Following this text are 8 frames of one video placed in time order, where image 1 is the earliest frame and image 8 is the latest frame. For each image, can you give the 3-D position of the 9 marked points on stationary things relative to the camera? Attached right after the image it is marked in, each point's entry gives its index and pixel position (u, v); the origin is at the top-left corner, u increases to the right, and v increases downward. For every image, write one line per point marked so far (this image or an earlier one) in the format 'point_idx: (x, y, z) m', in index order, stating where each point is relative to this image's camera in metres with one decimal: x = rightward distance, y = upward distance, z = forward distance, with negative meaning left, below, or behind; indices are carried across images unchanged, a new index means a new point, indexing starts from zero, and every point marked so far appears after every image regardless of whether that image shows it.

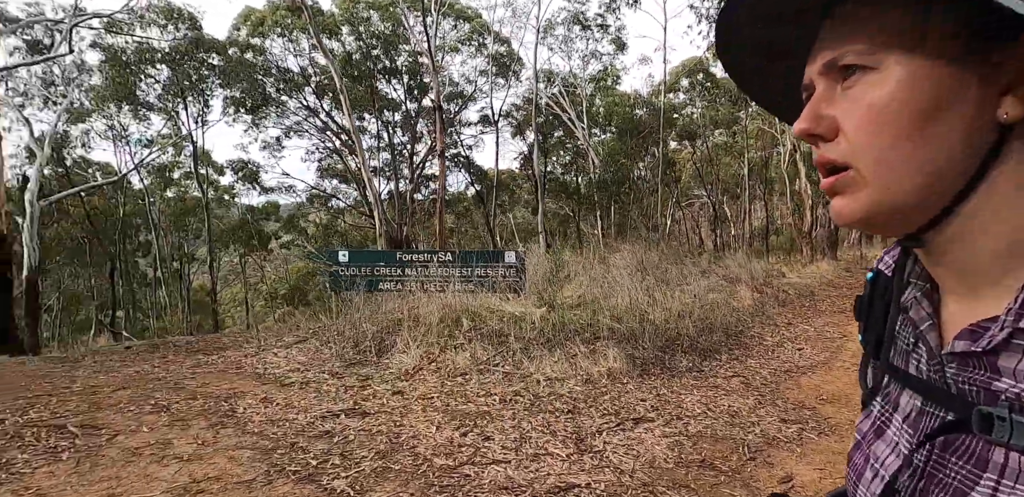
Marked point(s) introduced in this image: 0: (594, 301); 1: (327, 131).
0: (+0.8, -0.5, +5.4) m
1: (-6.6, +3.9, +17.2) m
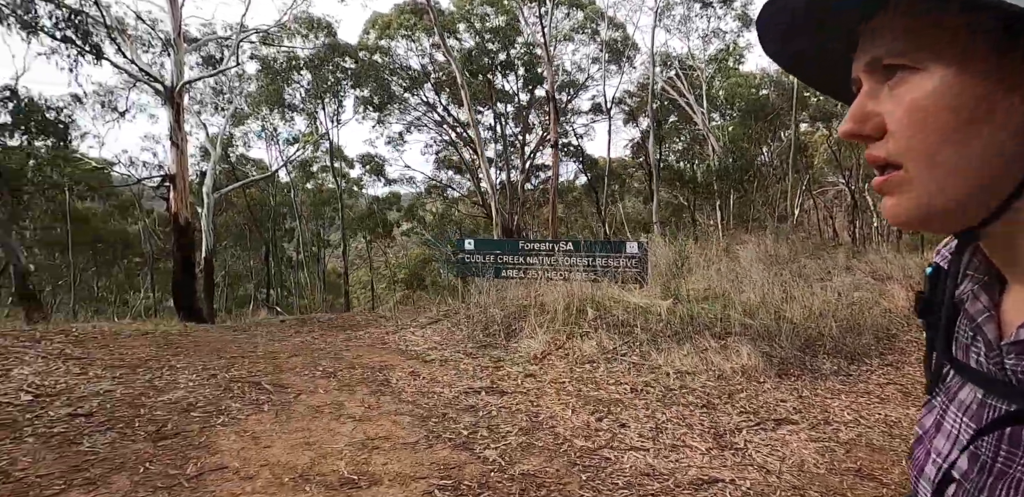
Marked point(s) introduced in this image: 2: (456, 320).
0: (+2.1, -0.4, +5.2) m
1: (-2.7, +4.3, +18.2) m
2: (-0.7, -0.8, +6.2) m
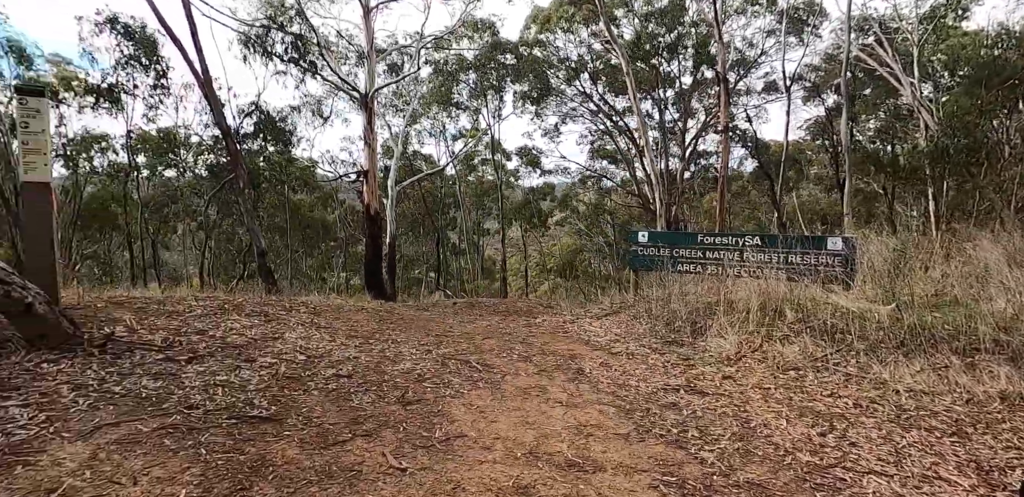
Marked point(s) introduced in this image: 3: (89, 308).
0: (+3.8, -0.4, +4.4) m
1: (+3.0, +4.6, +18.2) m
2: (+1.4, -0.7, +6.1) m
3: (-4.1, -0.6, +5.2) m
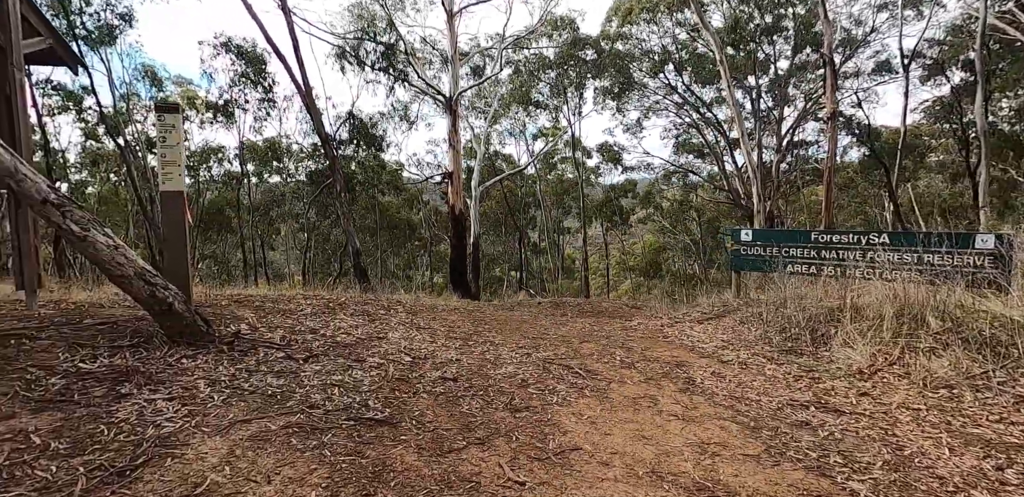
0: (+4.5, -0.4, +3.7) m
1: (+5.8, +4.7, +17.4) m
2: (+2.5, -0.7, +5.7) m
3: (-3.2, -0.6, +5.7) m
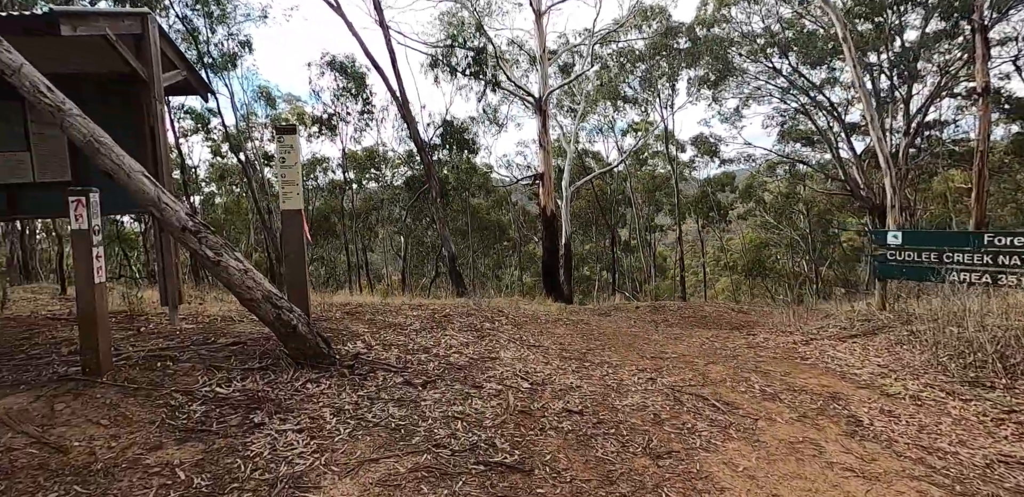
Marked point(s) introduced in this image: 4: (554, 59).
0: (+5.3, -0.5, +2.6) m
1: (+8.7, +4.7, +15.9) m
2: (+3.6, -0.8, +5.0) m
3: (-2.0, -0.8, +5.8) m
4: (+1.5, +7.1, +19.8) m
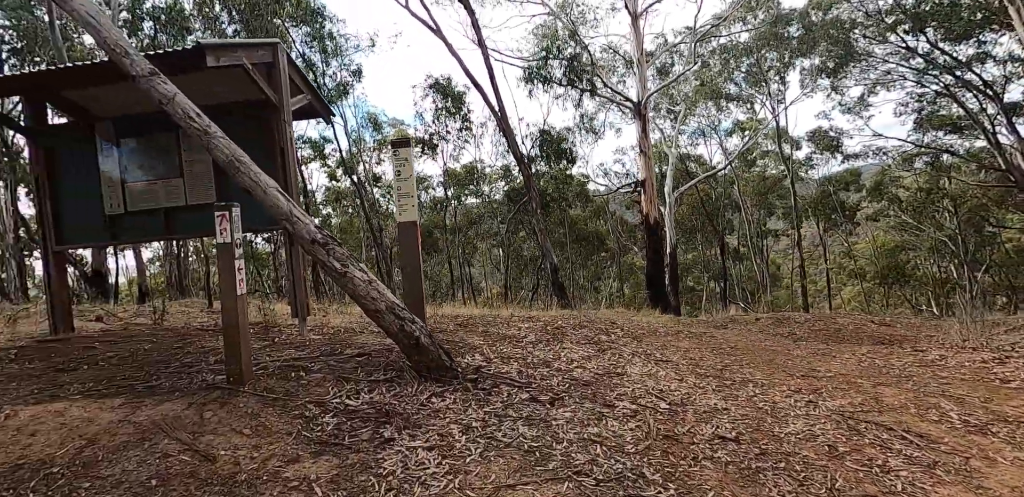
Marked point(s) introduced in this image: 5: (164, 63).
0: (+5.8, -0.4, +1.4) m
1: (+11.5, +4.6, +13.9) m
2: (+4.6, -0.8, +4.0) m
3: (-0.7, -0.9, +5.8) m
4: (+5.1, +6.8, +19.1) m
5: (-3.1, +1.7, +4.7) m
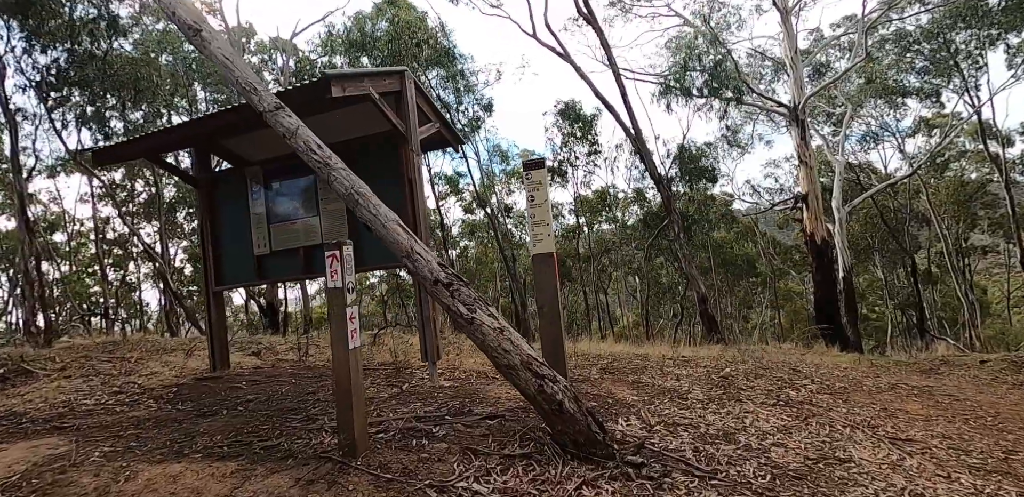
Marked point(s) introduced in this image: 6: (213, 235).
0: (+5.9, -0.3, -0.9) m
1: (+14.4, +4.3, +10.1) m
2: (+5.4, -0.8, +1.9) m
3: (+0.7, -1.2, +5.0) m
4: (+9.5, +6.0, +16.8) m
5: (-1.9, +1.3, +4.7) m
6: (-3.5, +0.1, +6.1) m
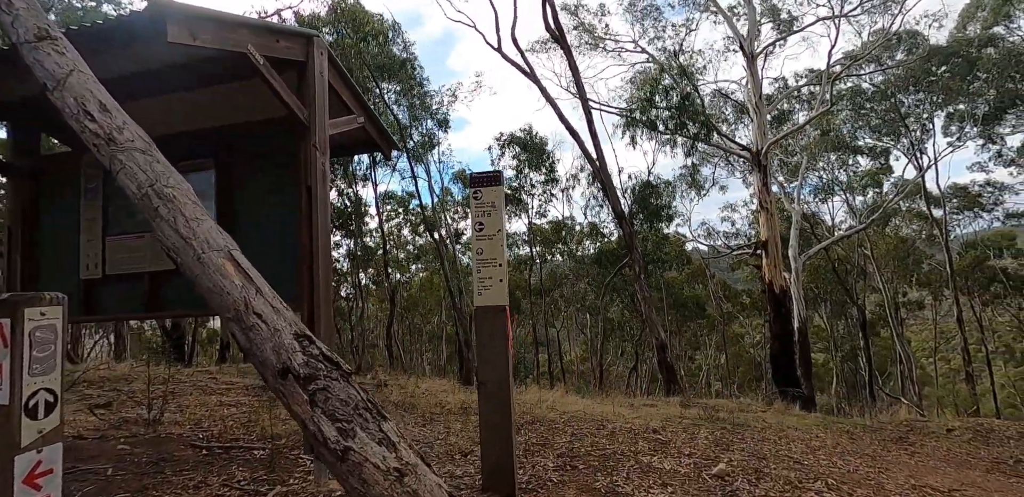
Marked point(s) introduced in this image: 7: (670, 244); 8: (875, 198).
0: (+6.0, -0.7, -1.8) m
1: (+13.7, +2.8, +10.2) m
2: (+5.2, -1.3, +0.9) m
3: (+0.2, -1.6, +3.5) m
4: (+8.3, +4.5, +16.5) m
5: (-2.2, +1.1, +3.1) m
6: (-4.0, 0.0, +4.3) m
7: (+5.9, +0.2, +18.5) m
8: (+13.6, +1.9, +19.3) m
